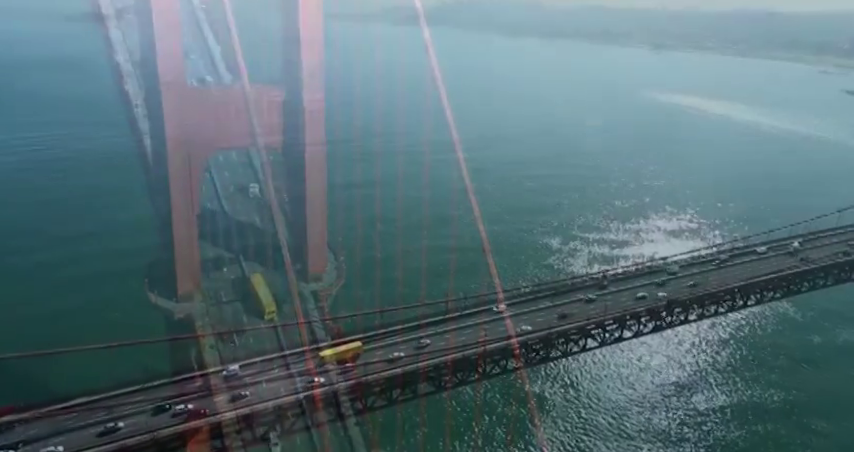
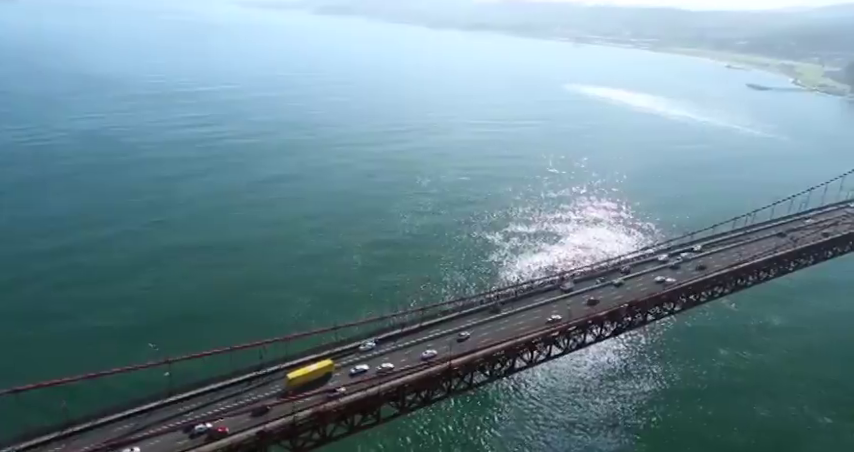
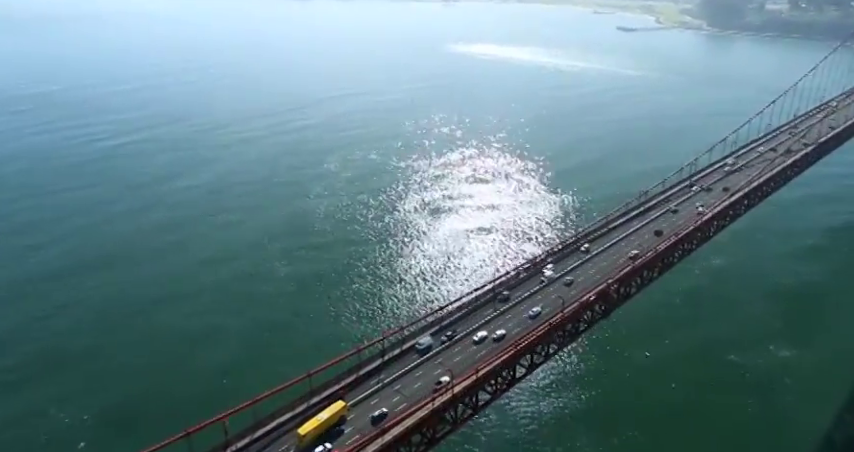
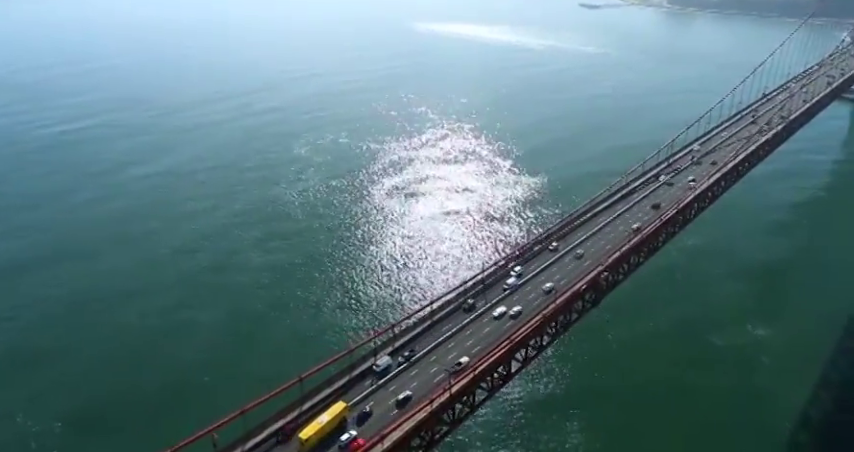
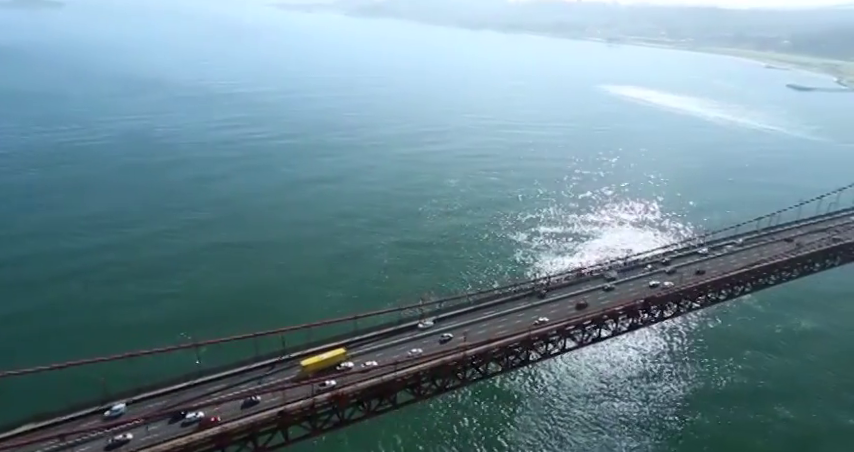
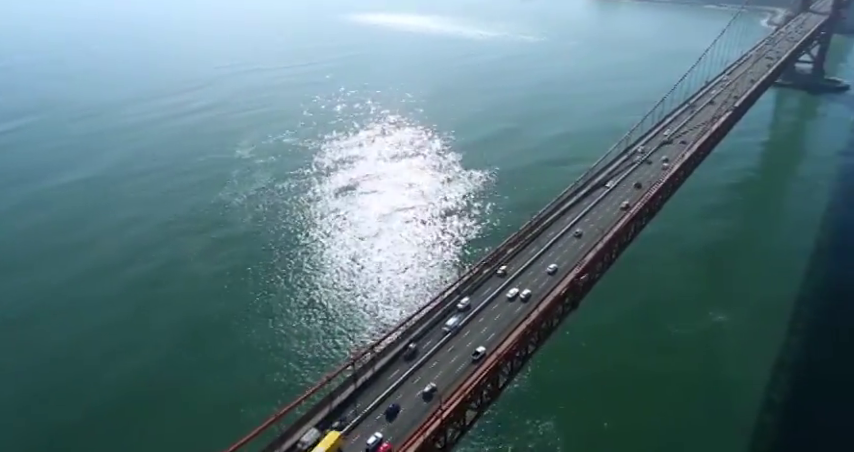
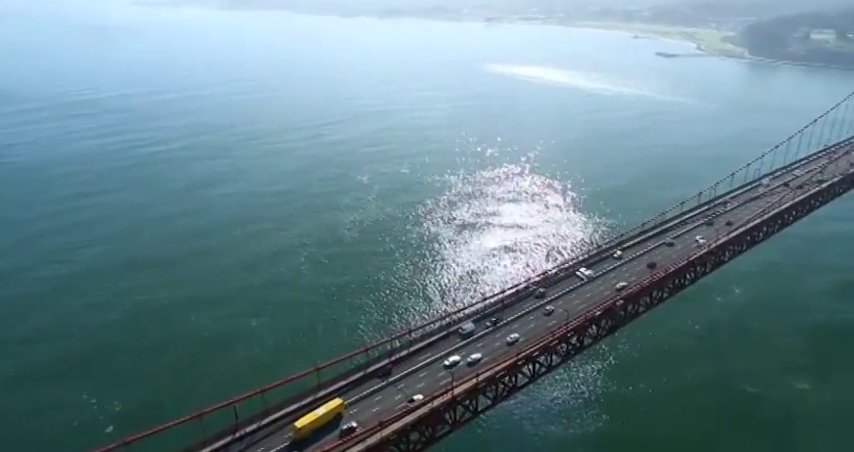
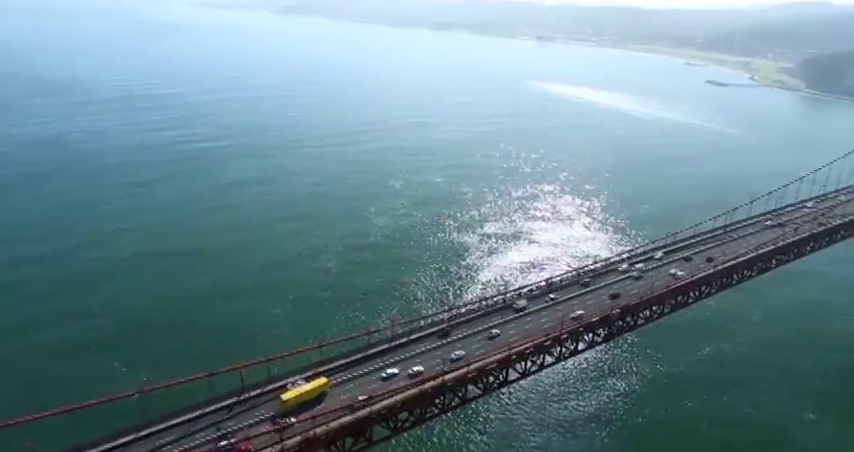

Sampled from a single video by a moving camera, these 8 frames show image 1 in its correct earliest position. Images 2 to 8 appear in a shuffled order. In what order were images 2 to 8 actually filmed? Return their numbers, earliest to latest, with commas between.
5, 2, 8, 7, 3, 4, 6
